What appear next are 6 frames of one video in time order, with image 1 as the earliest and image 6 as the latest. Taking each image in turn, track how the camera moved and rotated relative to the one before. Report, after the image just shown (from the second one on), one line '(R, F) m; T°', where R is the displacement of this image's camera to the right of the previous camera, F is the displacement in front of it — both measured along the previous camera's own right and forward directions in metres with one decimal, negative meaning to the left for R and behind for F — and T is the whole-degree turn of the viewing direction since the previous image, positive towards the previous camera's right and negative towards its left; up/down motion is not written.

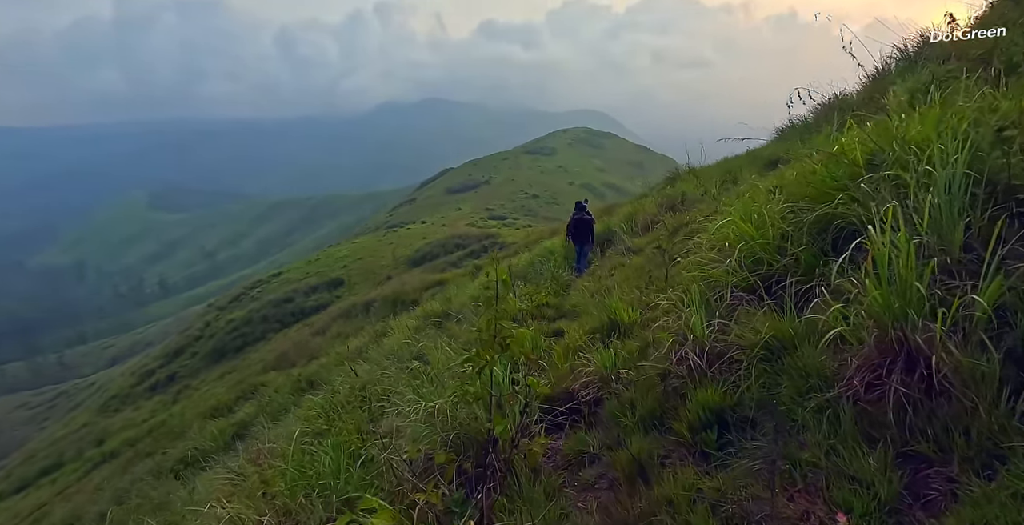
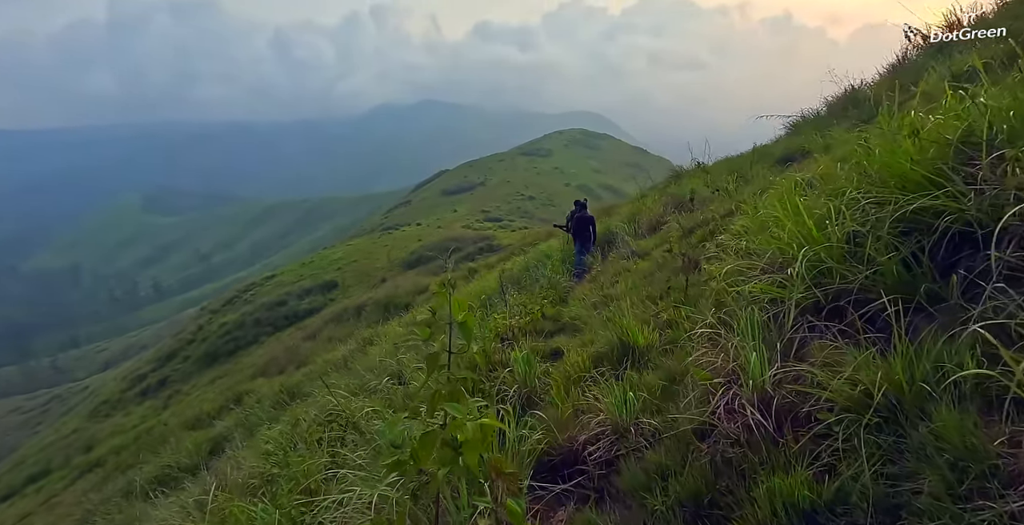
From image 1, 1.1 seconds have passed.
(+0.1, +1.2) m; 0°
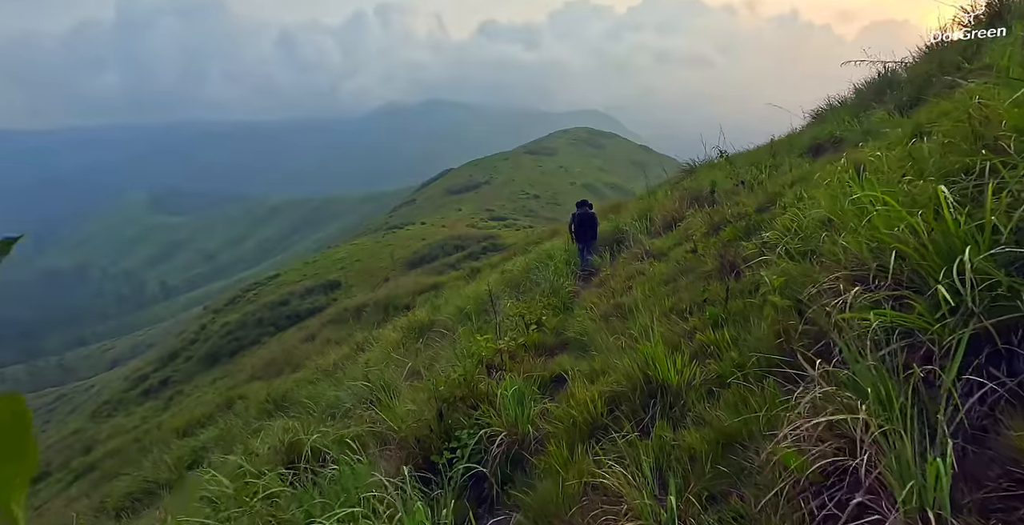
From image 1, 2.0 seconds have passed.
(+0.1, +1.3) m; 0°
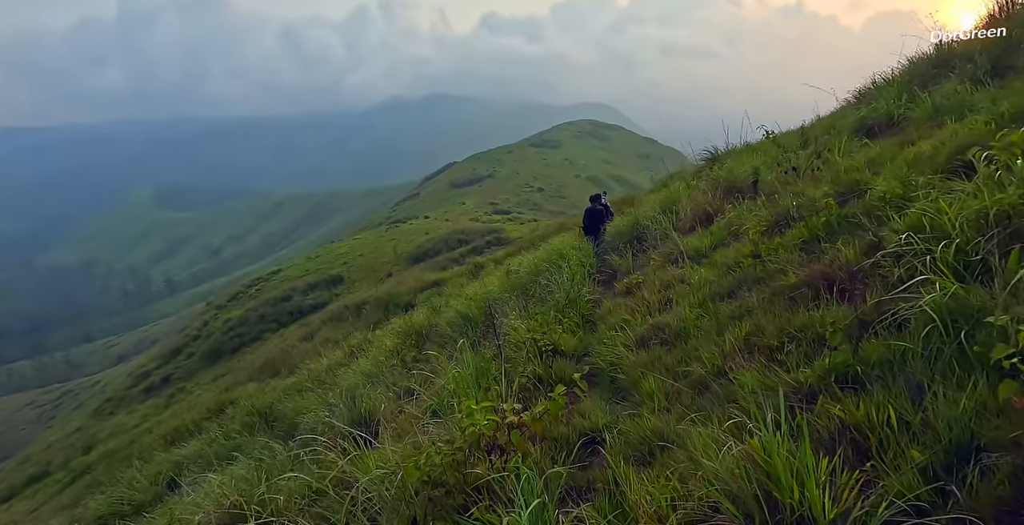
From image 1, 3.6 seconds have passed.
(0.0, +1.6) m; 0°
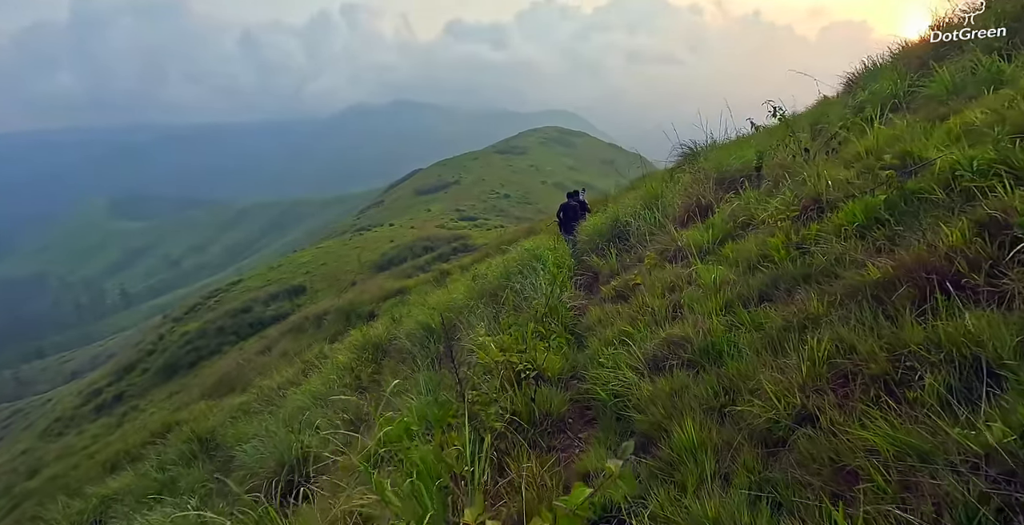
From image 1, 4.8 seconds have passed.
(0.0, +1.4) m; +3°
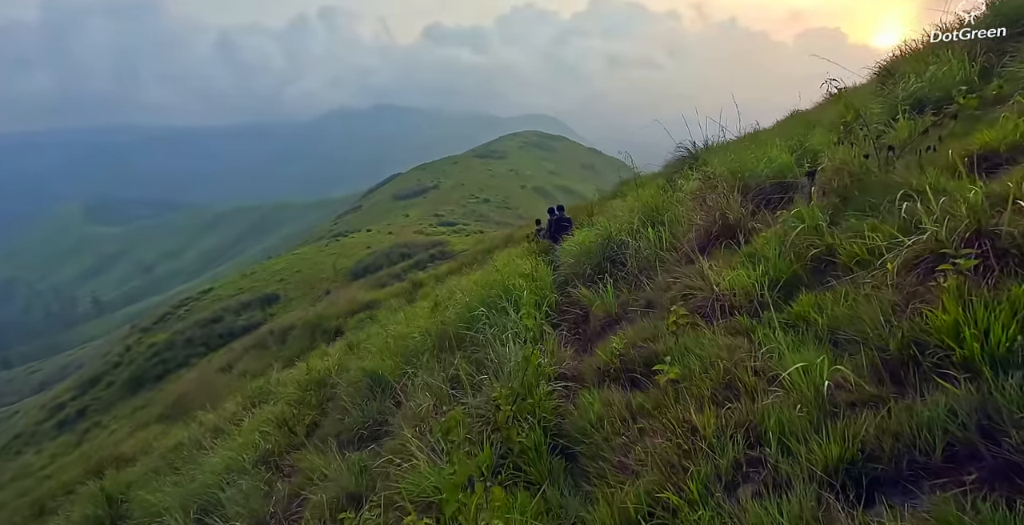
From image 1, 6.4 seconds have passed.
(+0.2, +2.3) m; +2°
